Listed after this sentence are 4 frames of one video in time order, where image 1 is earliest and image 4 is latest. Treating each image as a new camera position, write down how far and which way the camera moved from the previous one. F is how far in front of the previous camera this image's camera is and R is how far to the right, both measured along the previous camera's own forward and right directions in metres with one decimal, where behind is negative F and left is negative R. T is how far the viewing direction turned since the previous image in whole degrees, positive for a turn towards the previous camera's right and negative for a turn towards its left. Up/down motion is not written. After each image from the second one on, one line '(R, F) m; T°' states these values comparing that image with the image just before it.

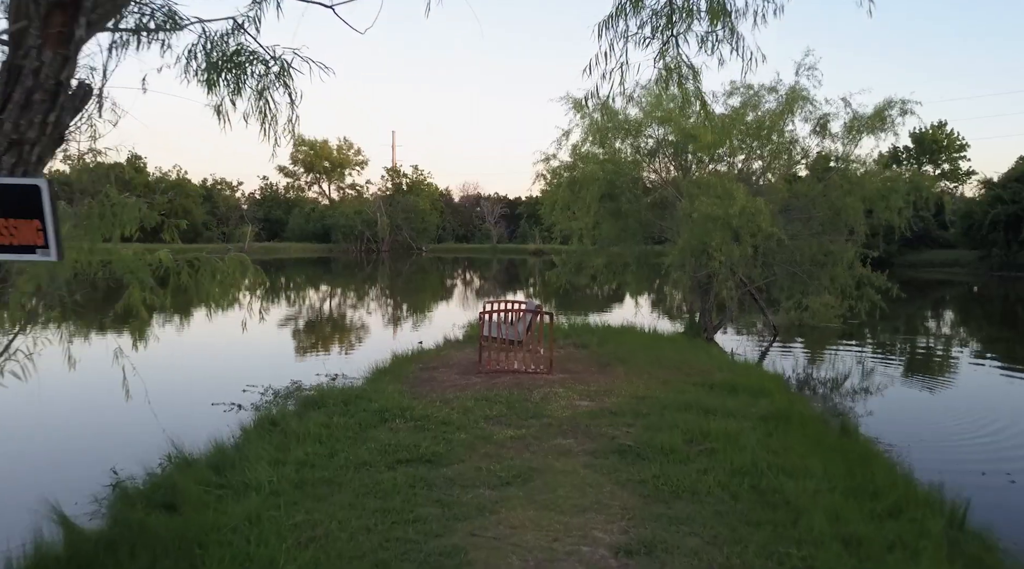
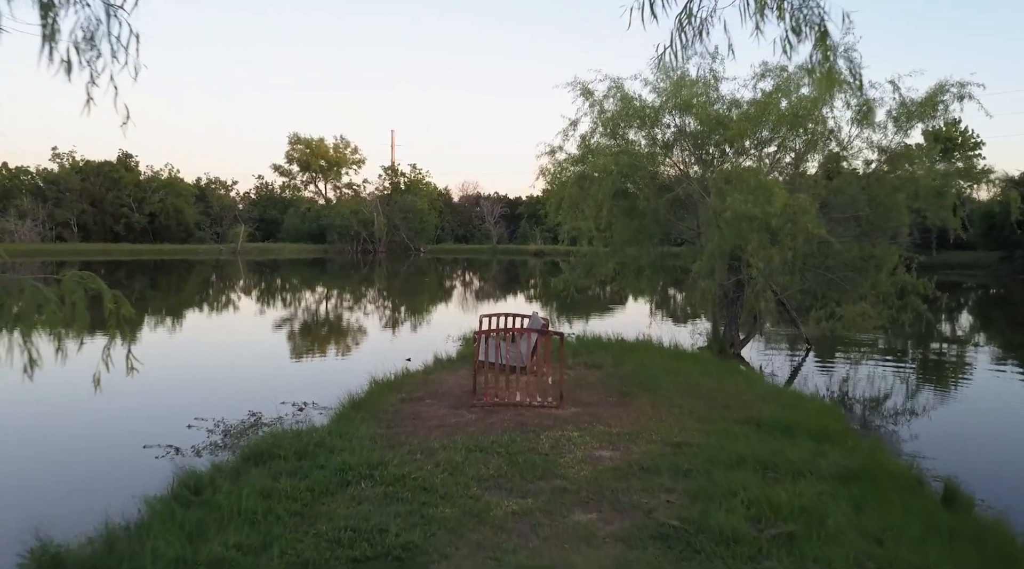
(0.0, +1.5) m; 0°
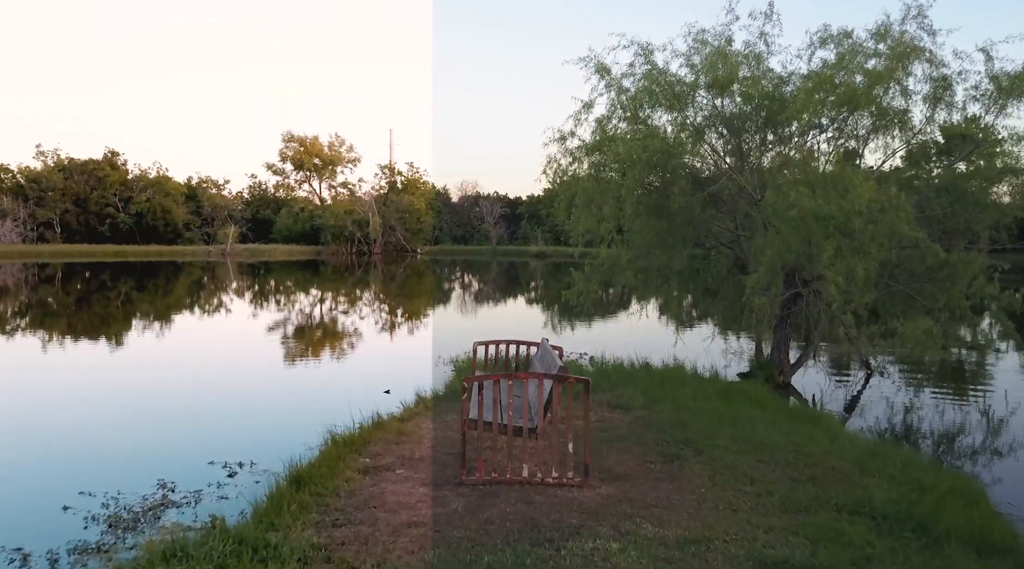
(0.0, +2.0) m; 0°
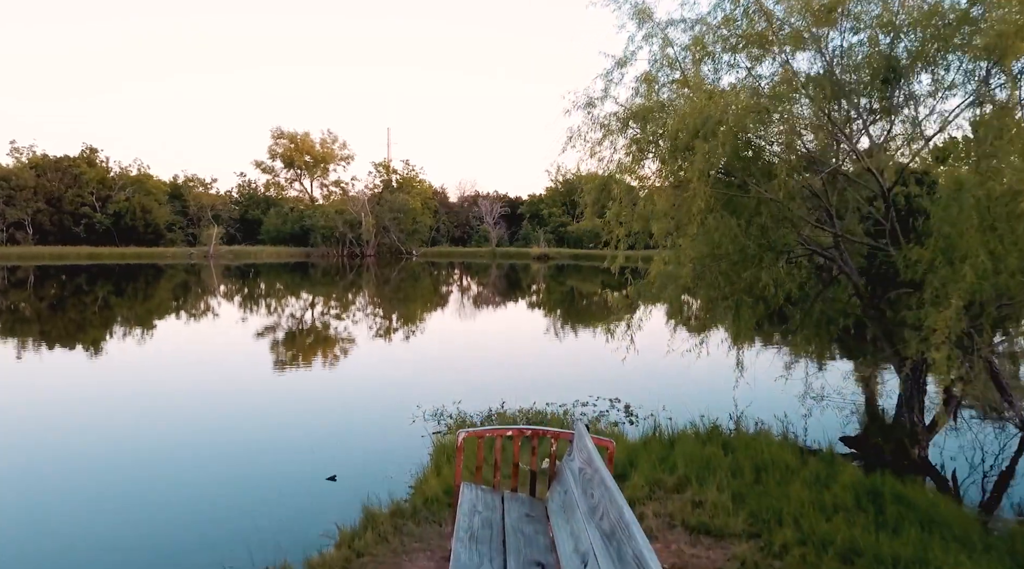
(-0.1, +2.9) m; 0°
